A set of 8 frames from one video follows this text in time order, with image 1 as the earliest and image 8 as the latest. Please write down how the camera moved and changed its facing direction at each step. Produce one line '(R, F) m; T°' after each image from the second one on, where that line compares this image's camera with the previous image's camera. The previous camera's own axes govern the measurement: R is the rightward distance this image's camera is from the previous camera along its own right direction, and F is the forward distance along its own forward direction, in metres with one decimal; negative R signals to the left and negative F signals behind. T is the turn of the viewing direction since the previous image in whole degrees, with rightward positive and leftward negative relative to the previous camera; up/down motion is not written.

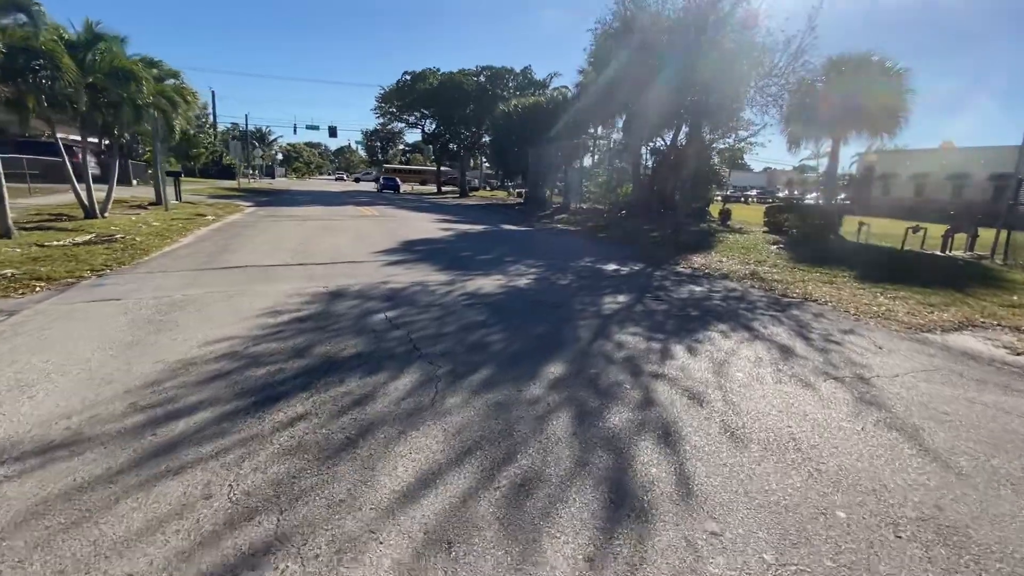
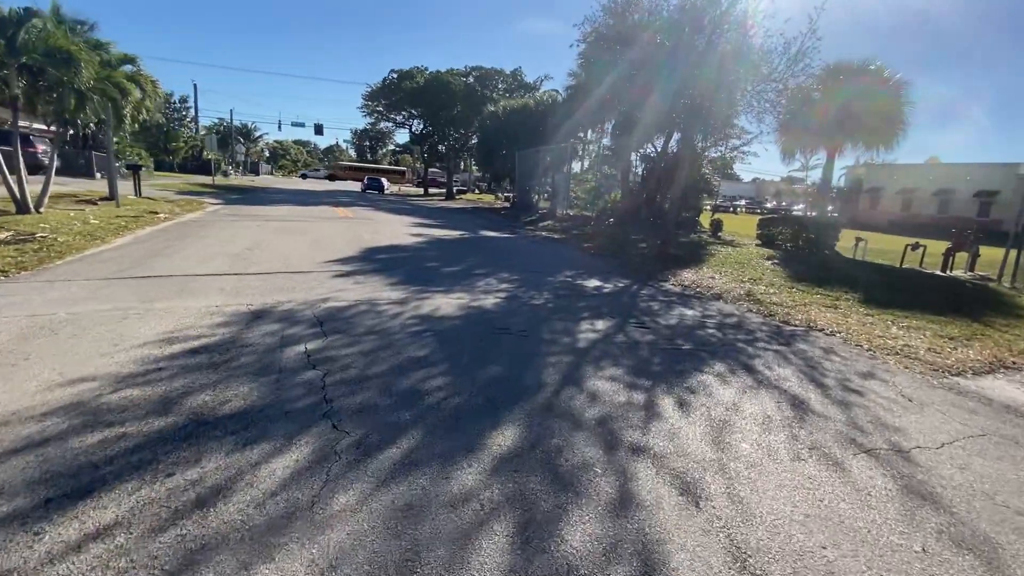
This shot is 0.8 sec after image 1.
(+0.4, +1.1) m; +1°
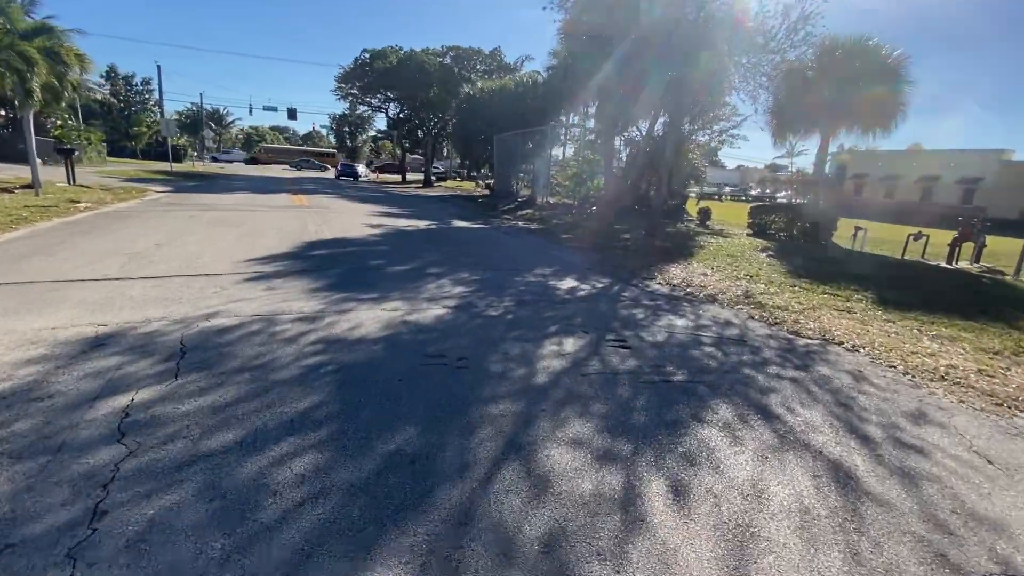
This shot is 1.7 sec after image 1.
(+0.5, +1.5) m; +2°
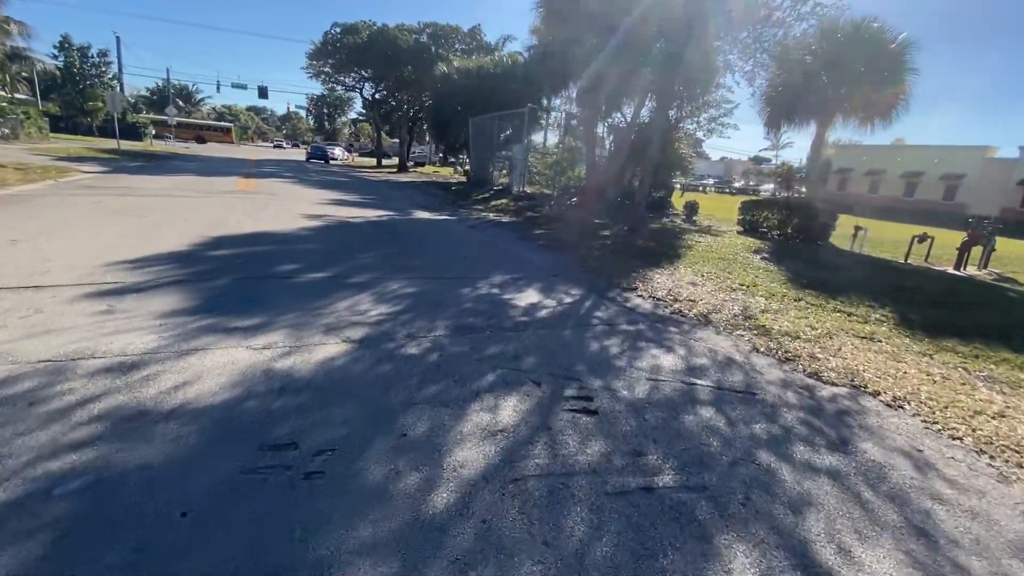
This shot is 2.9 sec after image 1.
(+0.5, +1.6) m; +2°
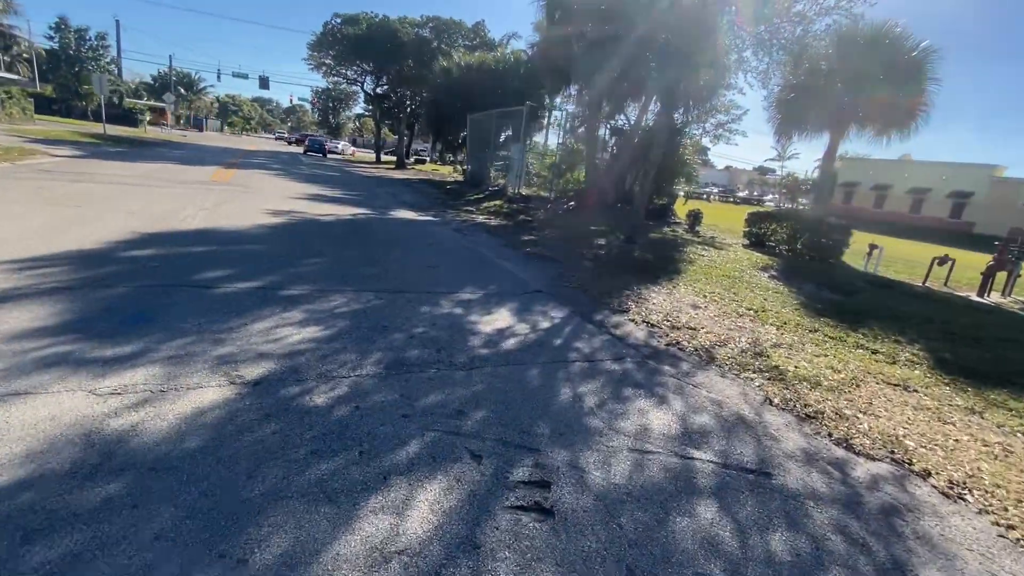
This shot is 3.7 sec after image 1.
(+0.4, +1.0) m; 0°
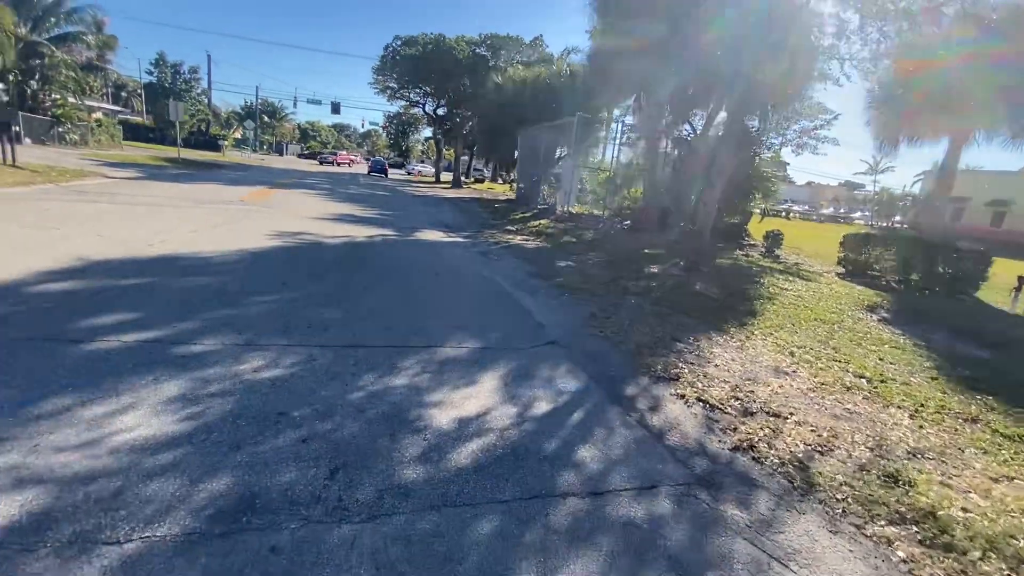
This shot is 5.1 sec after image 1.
(+0.6, +1.8) m; -8°
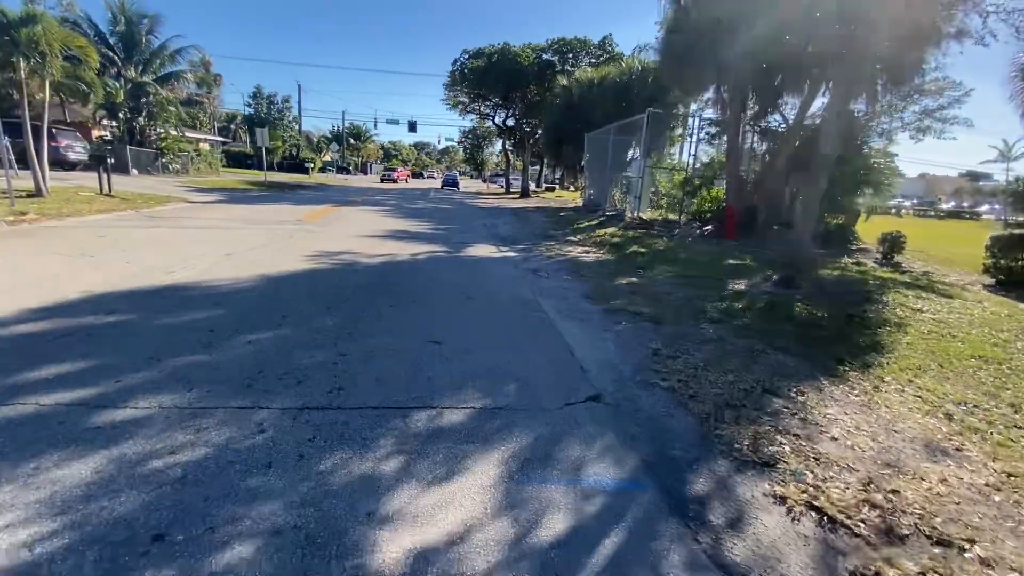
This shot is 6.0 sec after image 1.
(+0.4, +1.2) m; -9°
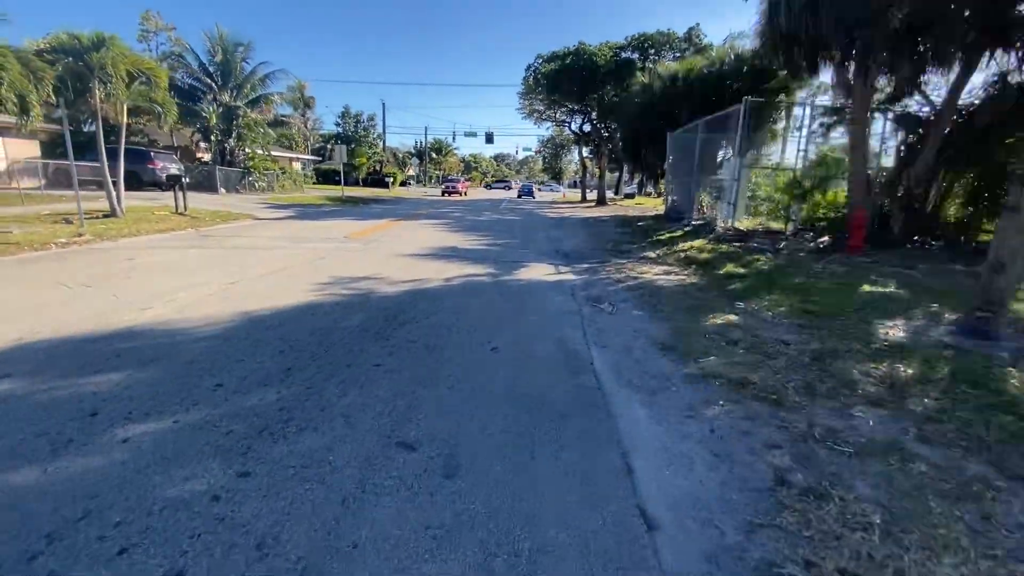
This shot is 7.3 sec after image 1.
(+0.4, +1.9) m; -9°
